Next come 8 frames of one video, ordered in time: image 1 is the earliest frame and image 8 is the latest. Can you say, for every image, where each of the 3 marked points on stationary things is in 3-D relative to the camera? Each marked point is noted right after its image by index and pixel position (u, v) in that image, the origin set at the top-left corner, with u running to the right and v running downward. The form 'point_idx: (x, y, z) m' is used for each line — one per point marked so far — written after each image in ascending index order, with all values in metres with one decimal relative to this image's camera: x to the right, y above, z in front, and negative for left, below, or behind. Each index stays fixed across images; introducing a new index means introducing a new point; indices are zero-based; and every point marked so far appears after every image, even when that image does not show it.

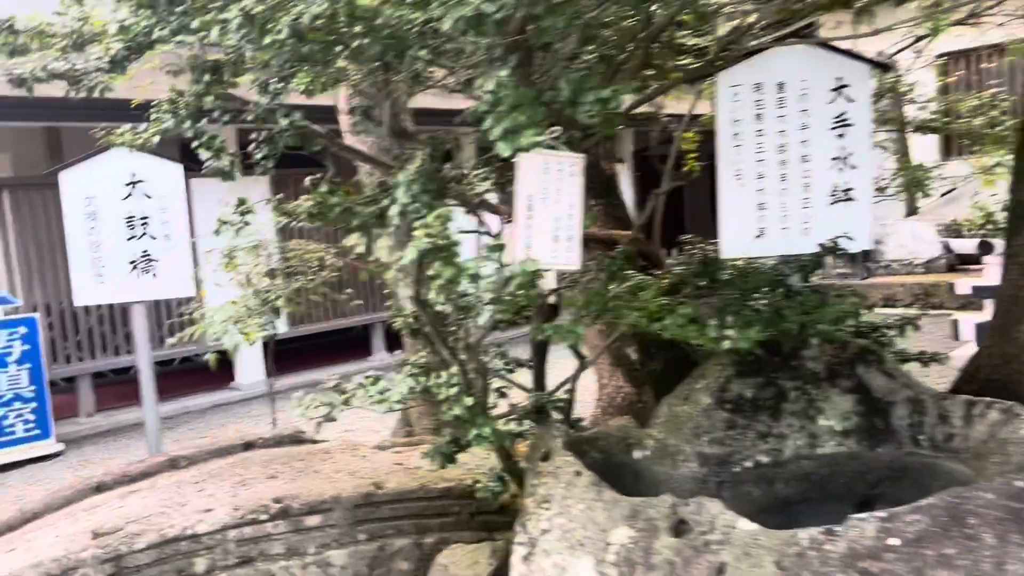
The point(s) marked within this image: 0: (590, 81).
0: (+0.2, +0.5, +2.2) m
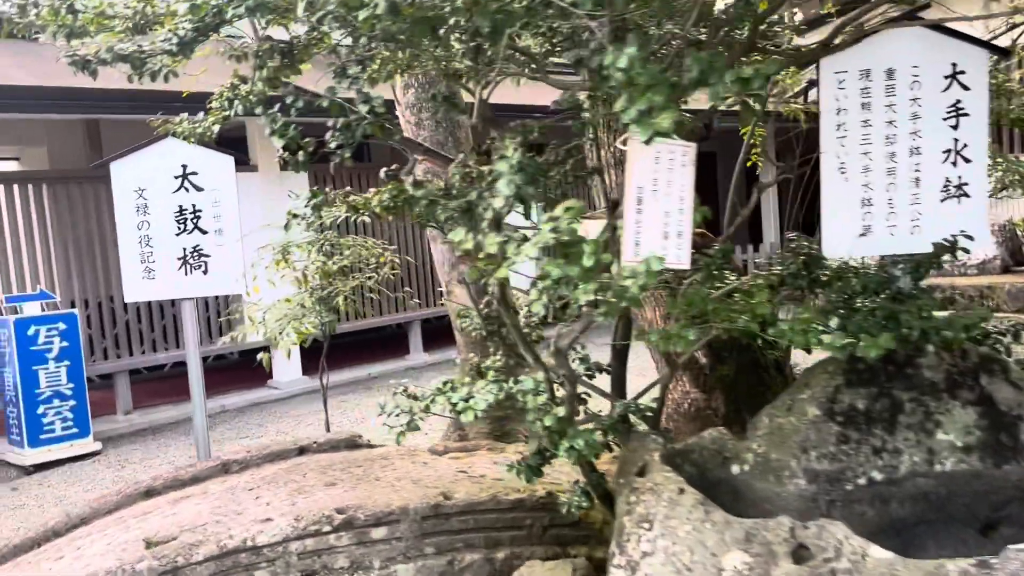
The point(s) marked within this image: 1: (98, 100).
0: (+0.5, +0.5, +2.0) m
1: (-3.2, +1.4, +6.7) m
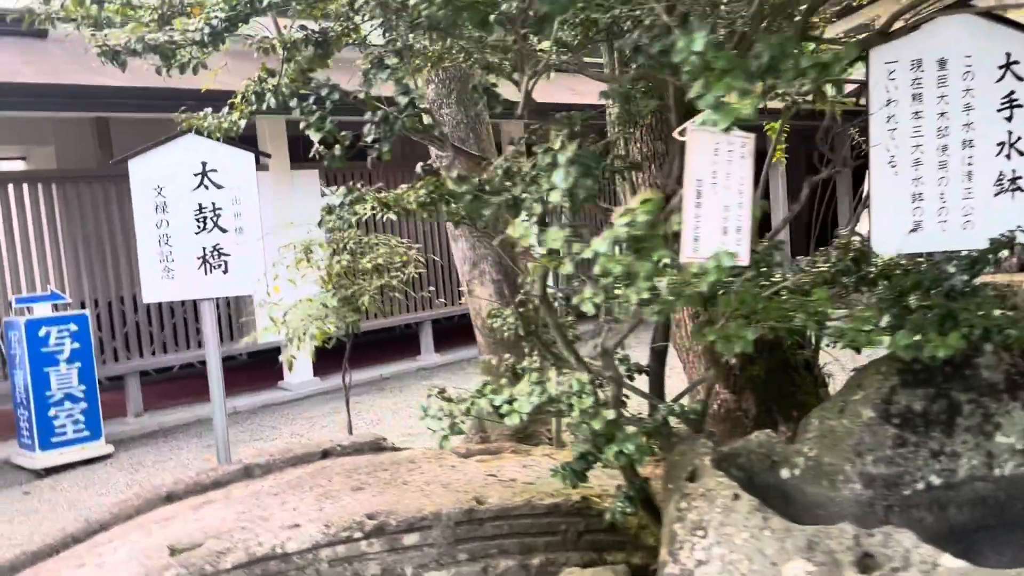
0: (+0.6, +0.5, +1.9) m
1: (-3.1, +1.4, +6.6) m
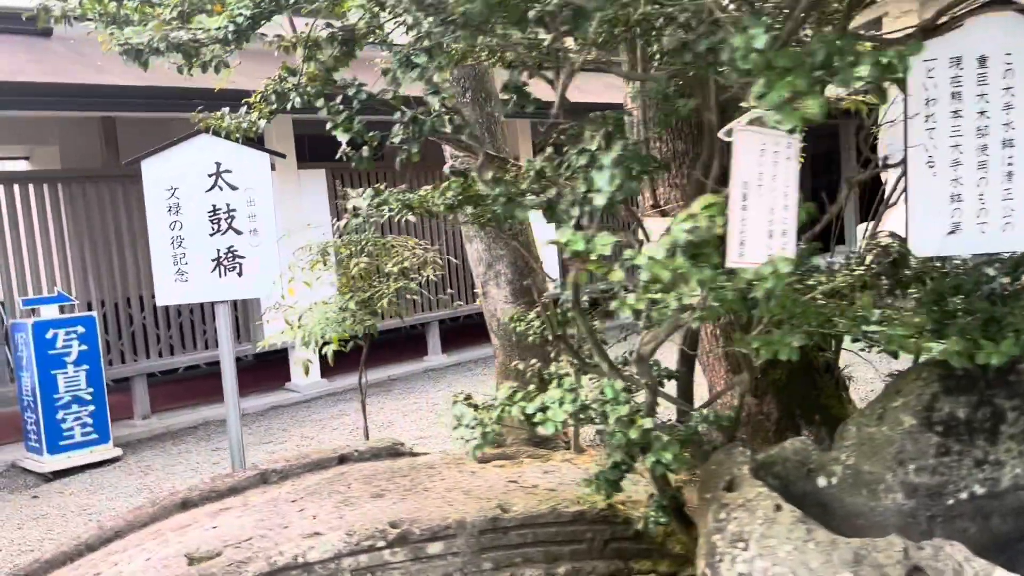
0: (+0.7, +0.5, +1.8) m
1: (-3.0, +1.4, +6.5) m
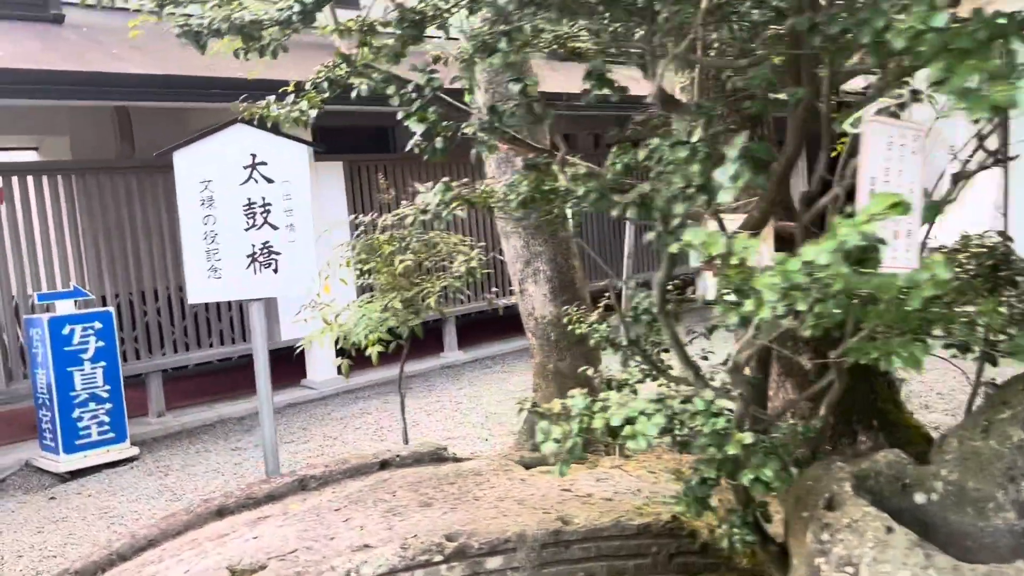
0: (+0.9, +0.5, +1.6) m
1: (-2.8, +1.5, +6.3) m
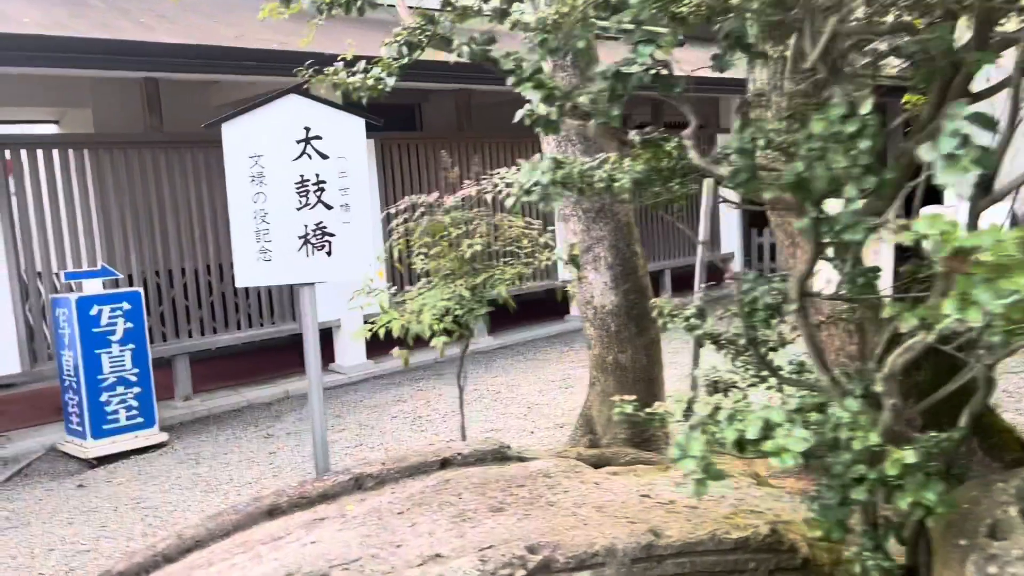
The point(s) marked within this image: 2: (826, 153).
0: (+1.2, +0.5, +1.3) m
1: (-2.4, +1.6, +6.1) m
2: (+0.6, +0.3, +1.9) m
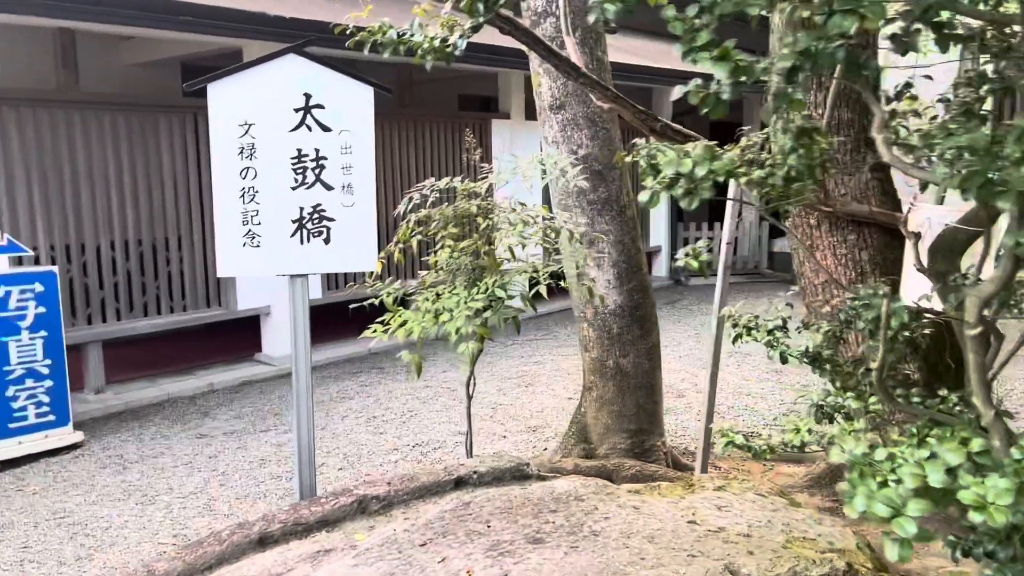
0: (+1.6, +0.4, +1.1) m
1: (-2.6, +1.7, +5.3) m
2: (+1.0, +0.2, +1.6) m
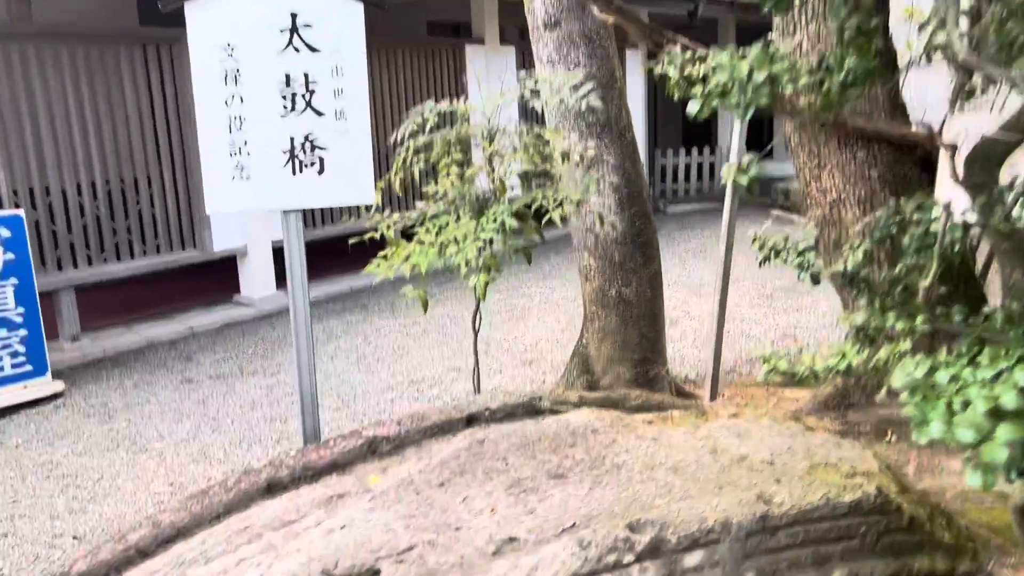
0: (+1.7, +0.6, +1.0) m
1: (-2.7, +2.1, +4.9) m
2: (+1.1, +0.4, +1.4) m
